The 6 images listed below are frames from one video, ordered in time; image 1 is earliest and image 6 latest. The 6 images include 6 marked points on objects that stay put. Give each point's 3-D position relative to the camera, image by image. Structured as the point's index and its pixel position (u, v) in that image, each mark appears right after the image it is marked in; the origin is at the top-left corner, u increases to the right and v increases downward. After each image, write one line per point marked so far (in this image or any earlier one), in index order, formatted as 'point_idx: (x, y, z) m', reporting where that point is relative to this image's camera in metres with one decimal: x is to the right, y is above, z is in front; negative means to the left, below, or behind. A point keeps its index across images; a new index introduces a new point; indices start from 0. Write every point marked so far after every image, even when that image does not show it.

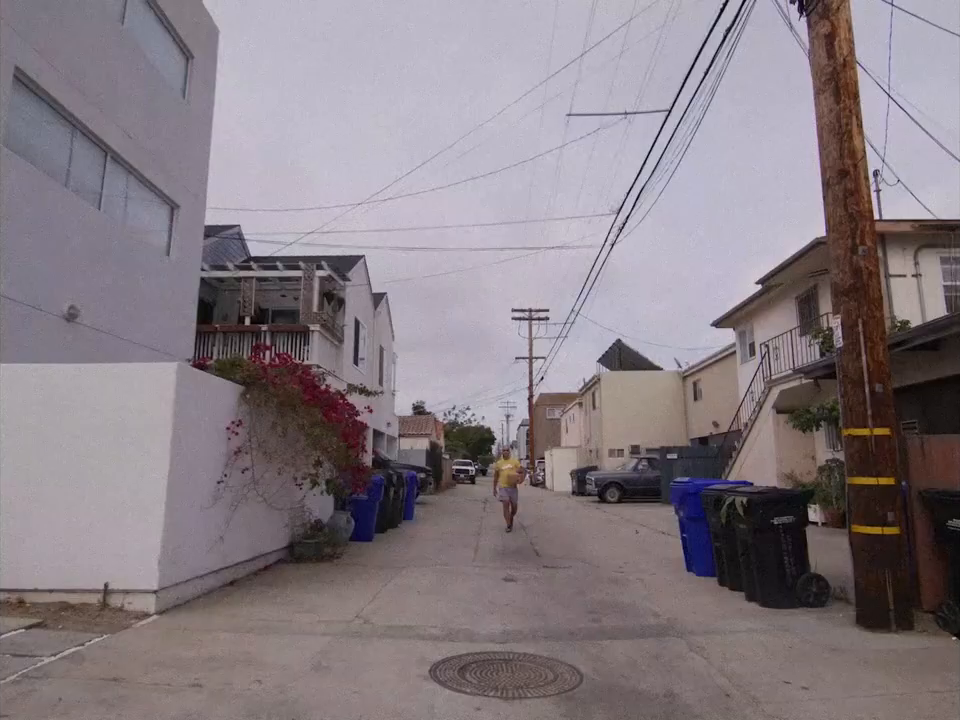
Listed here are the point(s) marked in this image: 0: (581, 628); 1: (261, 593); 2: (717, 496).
0: (+0.9, -2.4, +6.4) m
1: (-2.2, -2.4, +7.3) m
2: (+2.6, -1.5, +8.0) m
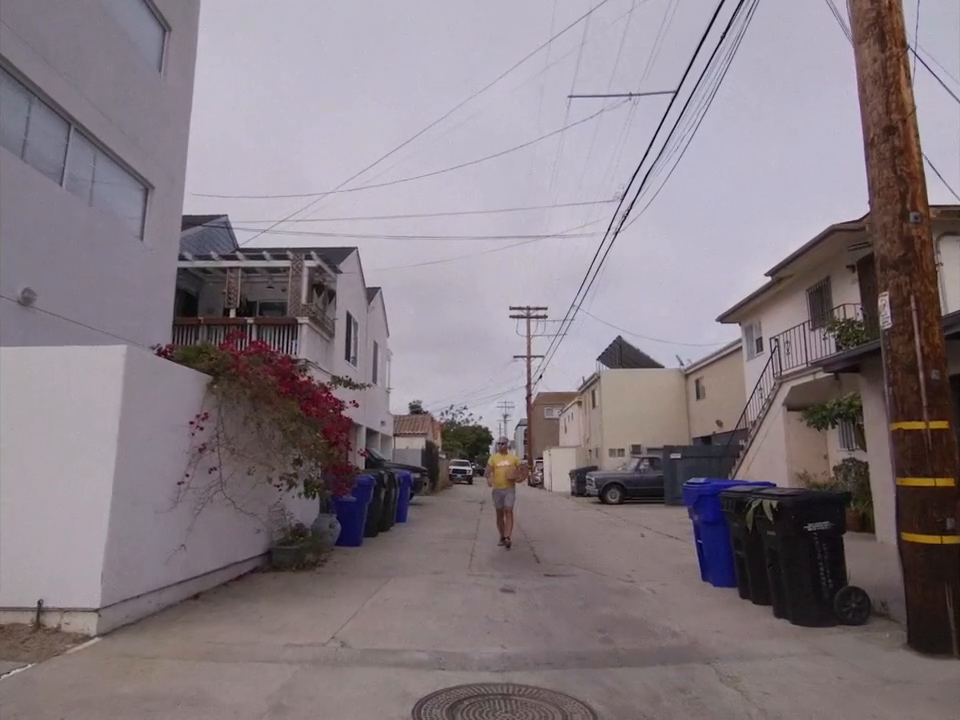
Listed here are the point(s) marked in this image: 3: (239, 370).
0: (+0.8, -2.2, +5.6) m
1: (-2.3, -2.2, +6.5) m
2: (+2.6, -1.4, +7.2) m
3: (-2.4, -0.1, +7.3) m
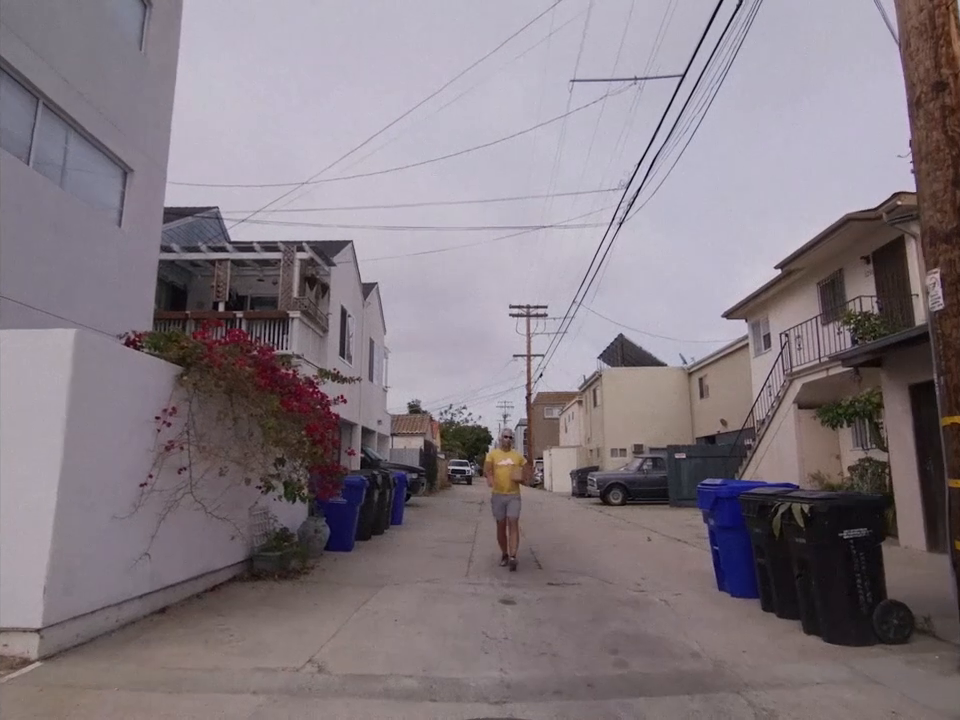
0: (+0.8, -2.1, +4.9) m
1: (-2.3, -2.1, +5.8) m
2: (+2.5, -1.3, +6.5) m
3: (-2.4, 0.0, +6.6) m
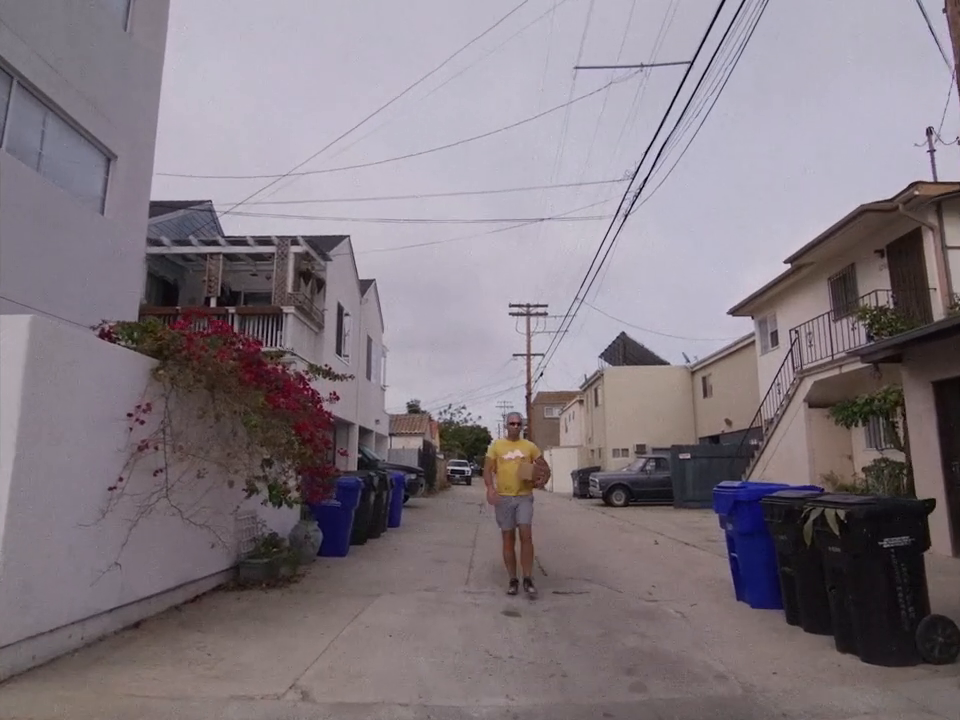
0: (+0.8, -2.1, +4.4) m
1: (-2.3, -2.1, +5.3) m
2: (+2.6, -1.2, +6.0) m
3: (-2.4, +0.1, +6.1) m
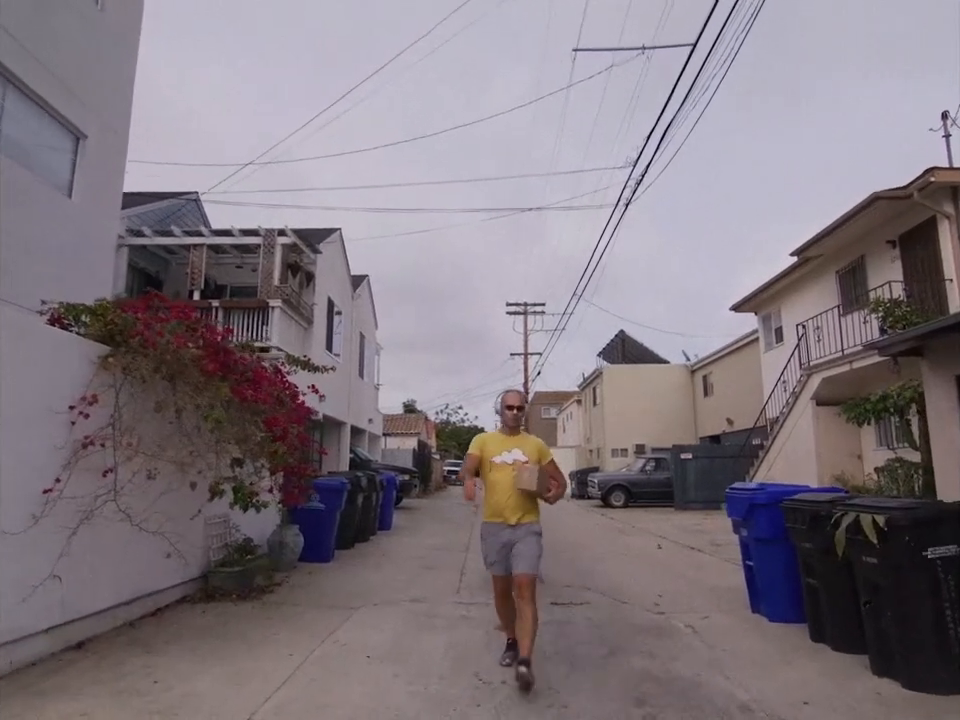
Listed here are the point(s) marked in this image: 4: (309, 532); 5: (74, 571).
0: (+0.8, -2.0, +3.7) m
1: (-2.3, -2.0, +4.6) m
2: (+2.5, -1.1, +5.4) m
3: (-2.5, +0.2, +5.5) m
4: (-2.2, -2.2, +9.4) m
5: (-2.7, -1.4, +4.9) m
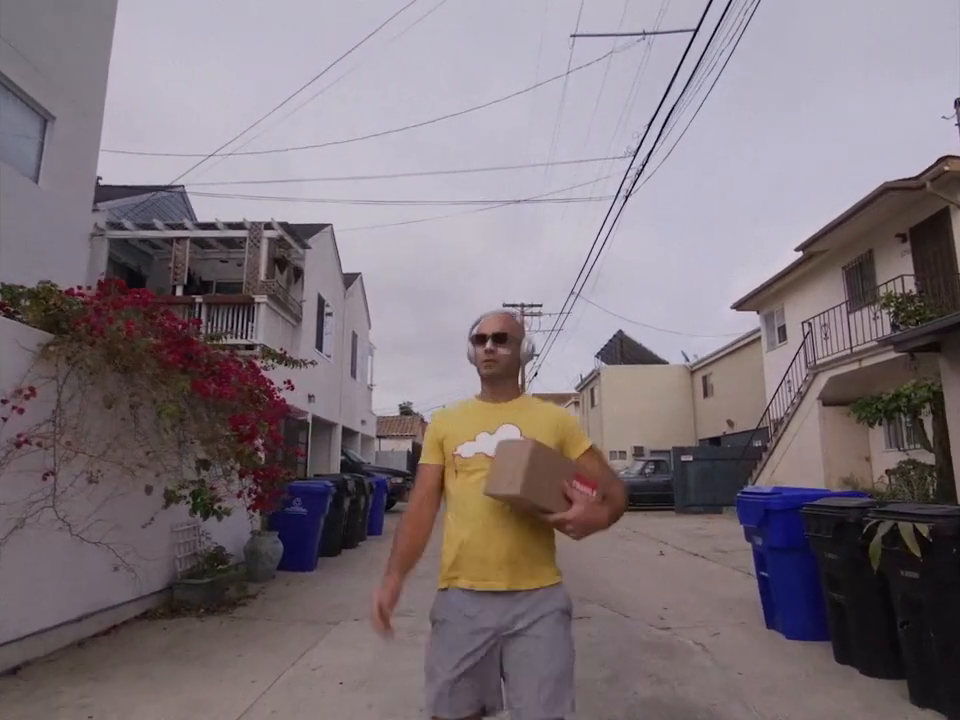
0: (+0.7, -1.9, +3.2) m
1: (-2.4, -1.9, +4.0) m
2: (+2.4, -1.0, +4.8) m
3: (-2.6, +0.2, +4.9) m
4: (-2.3, -2.2, +8.8) m
5: (-2.8, -1.4, +4.3) m
